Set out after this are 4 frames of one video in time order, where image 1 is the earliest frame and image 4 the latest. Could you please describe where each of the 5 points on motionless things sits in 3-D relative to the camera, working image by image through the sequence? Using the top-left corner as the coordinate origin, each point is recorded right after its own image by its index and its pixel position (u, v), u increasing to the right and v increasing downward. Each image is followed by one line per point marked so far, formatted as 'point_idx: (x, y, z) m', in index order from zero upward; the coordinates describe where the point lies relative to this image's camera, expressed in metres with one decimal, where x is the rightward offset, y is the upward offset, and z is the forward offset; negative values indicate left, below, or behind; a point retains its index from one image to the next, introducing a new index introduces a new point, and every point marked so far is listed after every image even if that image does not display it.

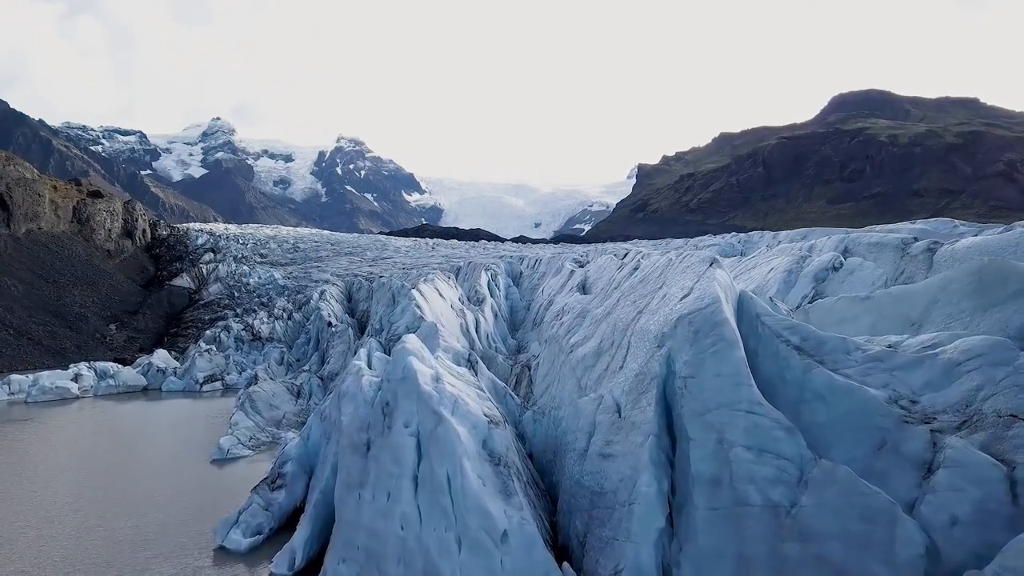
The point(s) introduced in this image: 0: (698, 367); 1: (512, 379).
0: (+1.8, -0.8, +5.3) m
1: (0.0, -2.0, +12.1) m
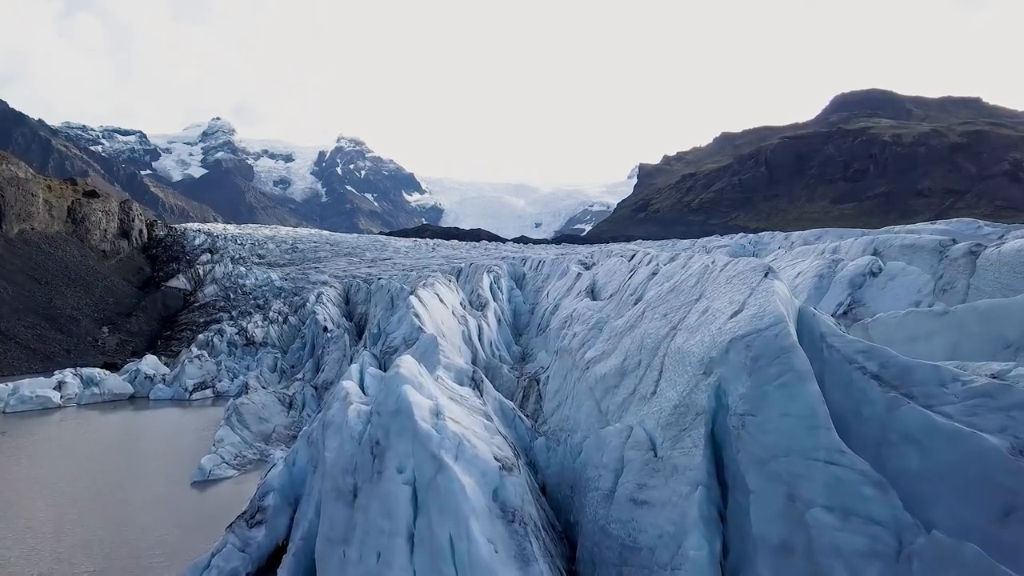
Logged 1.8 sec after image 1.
0: (+2.0, -0.9, +4.3) m
1: (+0.1, -2.2, +11.1) m
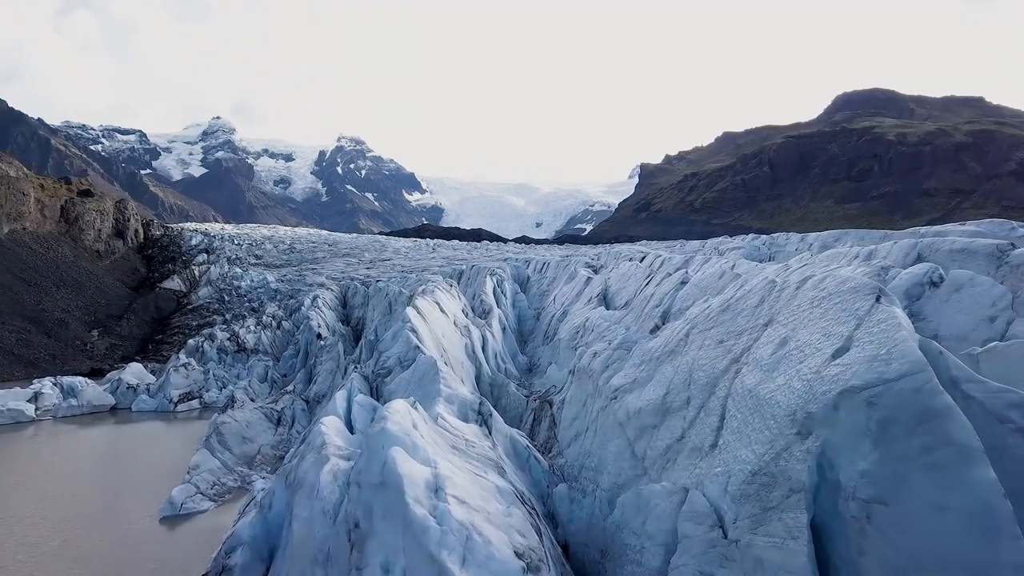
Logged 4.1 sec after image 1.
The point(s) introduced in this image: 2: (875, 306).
0: (+2.2, -1.1, +3.1) m
1: (+0.3, -2.4, +9.8) m
2: (+2.5, -0.1, +3.9) m
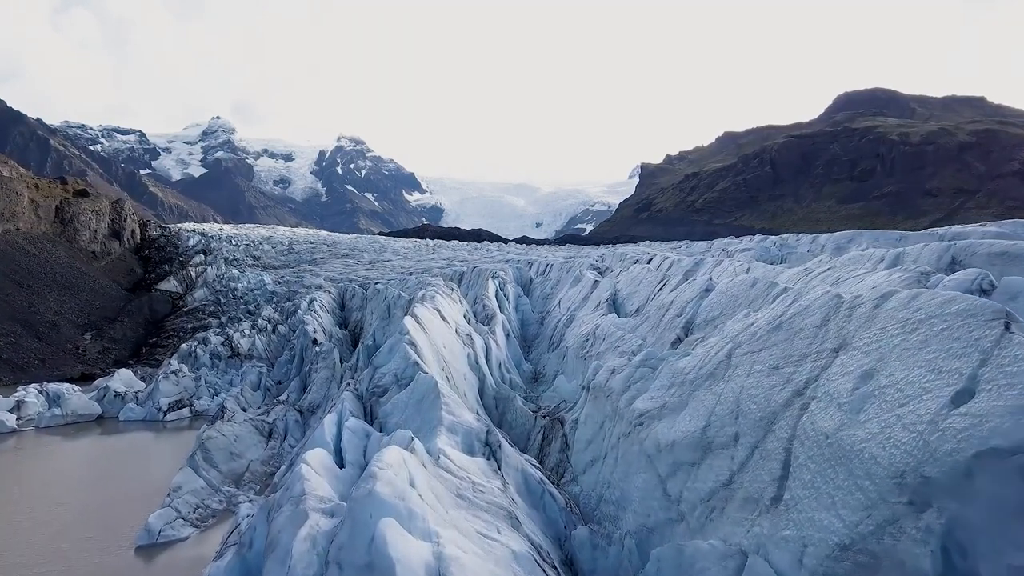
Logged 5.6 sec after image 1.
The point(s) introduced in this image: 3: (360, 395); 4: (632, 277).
0: (+2.3, -1.2, +2.2) m
1: (+0.4, -2.5, +9.0) m
2: (+2.7, -0.3, +3.0) m
3: (-2.4, -1.7, +8.8) m
4: (+3.3, +0.3, +14.7) m
